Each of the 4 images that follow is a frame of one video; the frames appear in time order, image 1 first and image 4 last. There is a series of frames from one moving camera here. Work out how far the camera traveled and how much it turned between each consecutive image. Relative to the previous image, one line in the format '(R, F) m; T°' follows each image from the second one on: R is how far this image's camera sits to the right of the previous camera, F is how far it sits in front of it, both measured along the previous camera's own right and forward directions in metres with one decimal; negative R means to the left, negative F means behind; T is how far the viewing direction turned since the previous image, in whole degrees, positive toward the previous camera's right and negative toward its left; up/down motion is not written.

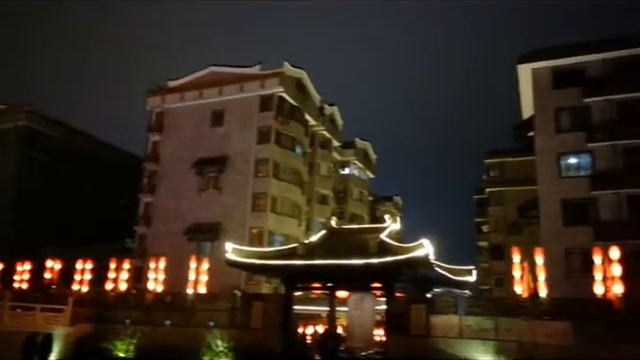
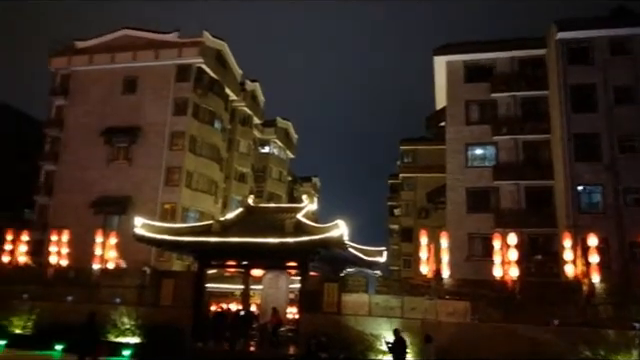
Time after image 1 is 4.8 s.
(+0.1, 0.0) m; +9°
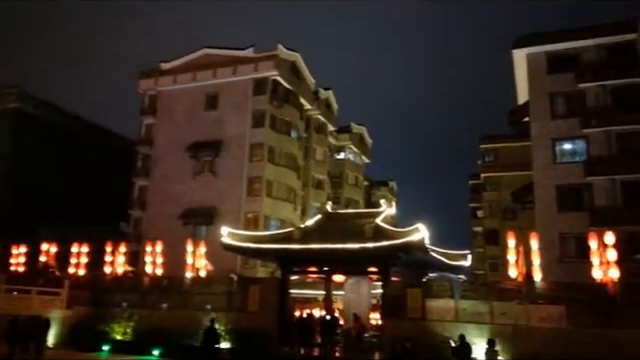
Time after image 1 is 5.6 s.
(-0.3, -0.1) m; -9°
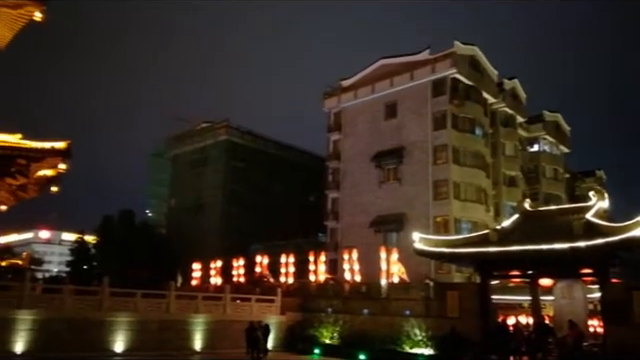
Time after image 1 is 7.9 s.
(-0.5, -0.1) m; -21°
